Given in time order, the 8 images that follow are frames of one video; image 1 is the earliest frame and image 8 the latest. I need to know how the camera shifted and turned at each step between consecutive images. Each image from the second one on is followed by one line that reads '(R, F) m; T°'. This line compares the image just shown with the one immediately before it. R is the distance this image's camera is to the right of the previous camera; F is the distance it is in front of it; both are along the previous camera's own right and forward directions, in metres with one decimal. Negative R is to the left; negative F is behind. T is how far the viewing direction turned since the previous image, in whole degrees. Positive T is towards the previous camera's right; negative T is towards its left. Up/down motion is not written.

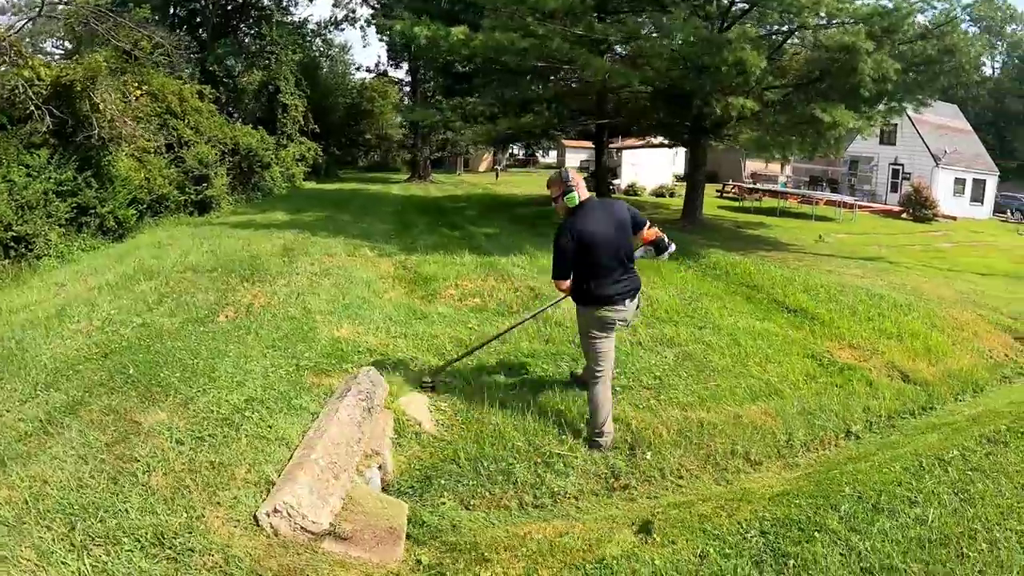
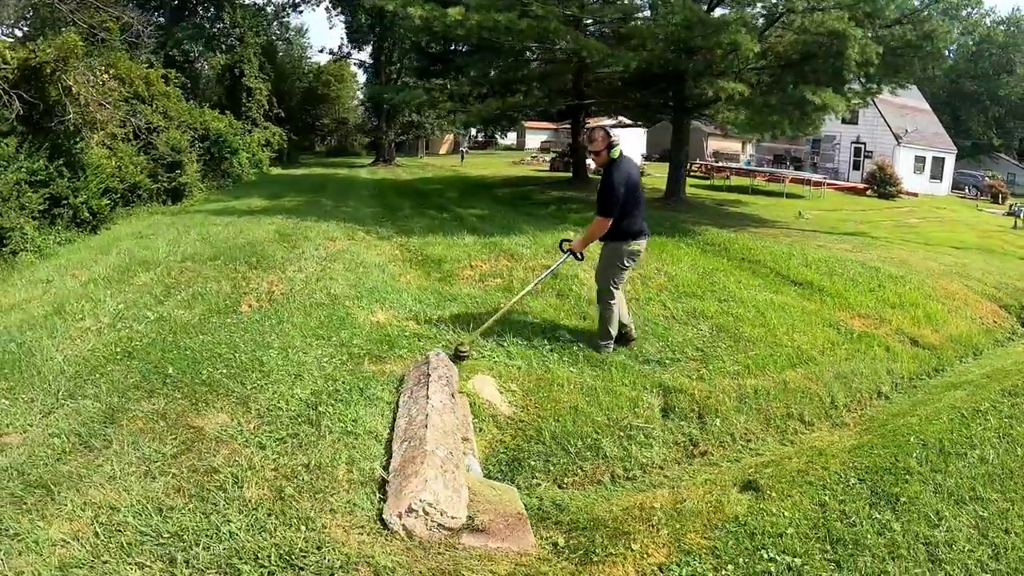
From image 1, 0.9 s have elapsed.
(-0.7, -0.1) m; +4°
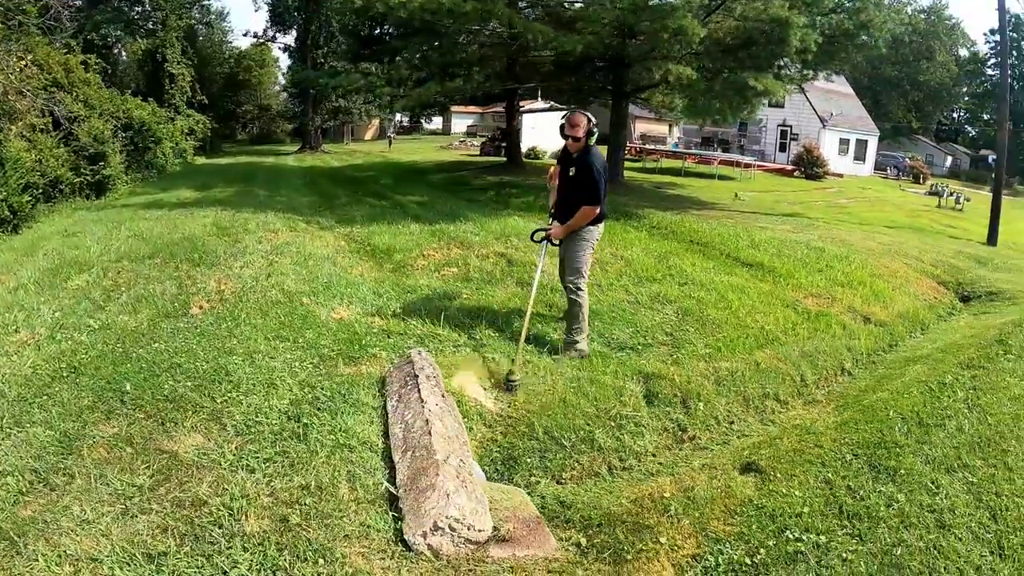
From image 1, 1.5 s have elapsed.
(-0.3, +0.1) m; +6°
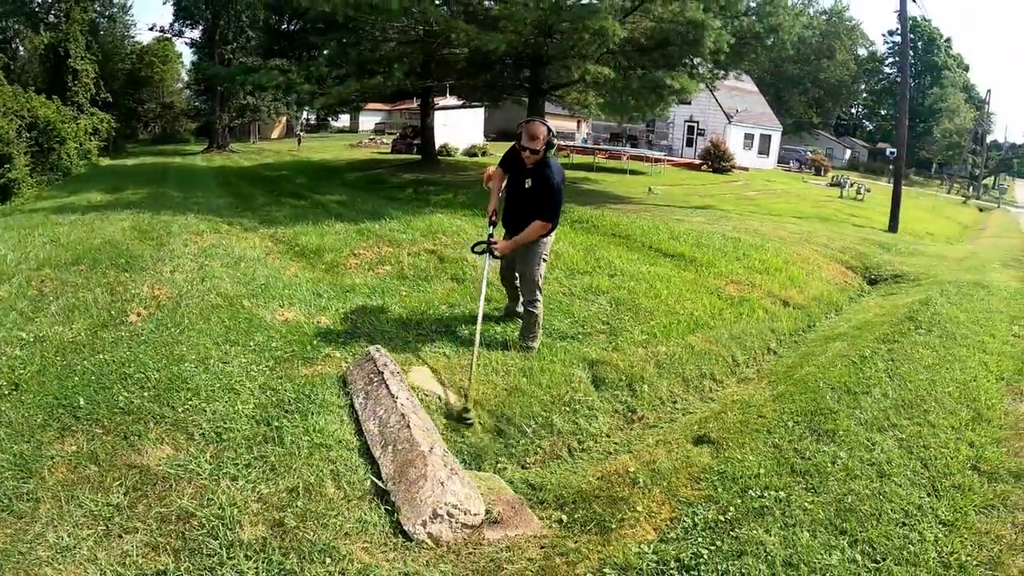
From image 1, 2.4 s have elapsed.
(-0.2, -0.1) m; +7°
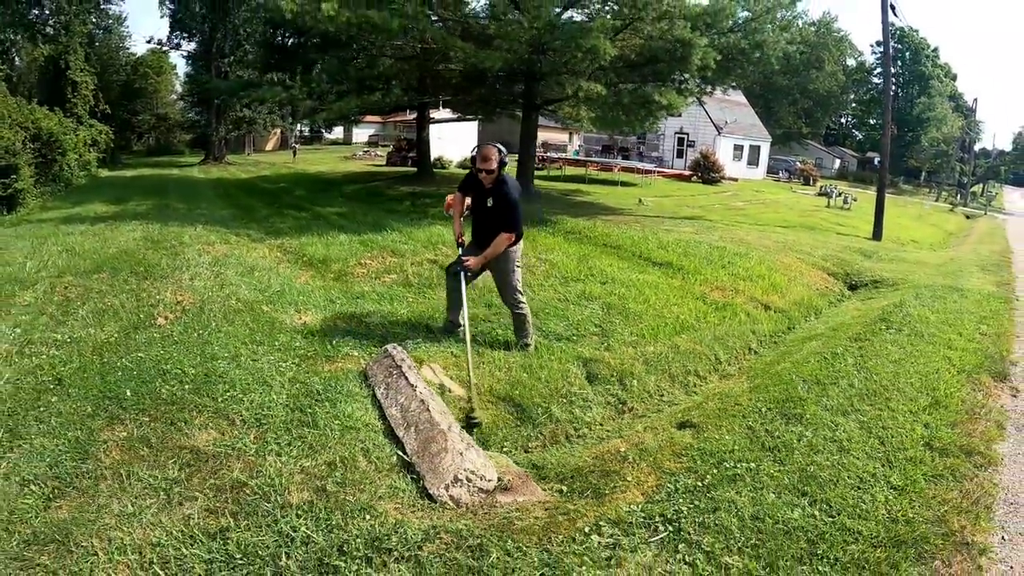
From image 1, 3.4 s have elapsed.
(-0.1, -0.4) m; +1°
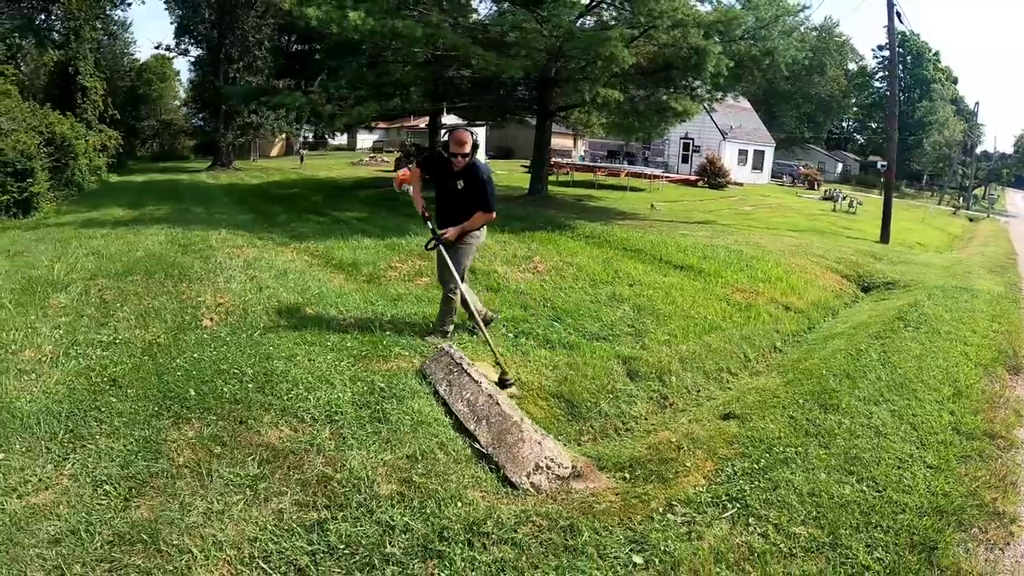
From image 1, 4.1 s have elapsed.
(-0.3, -0.3) m; 0°
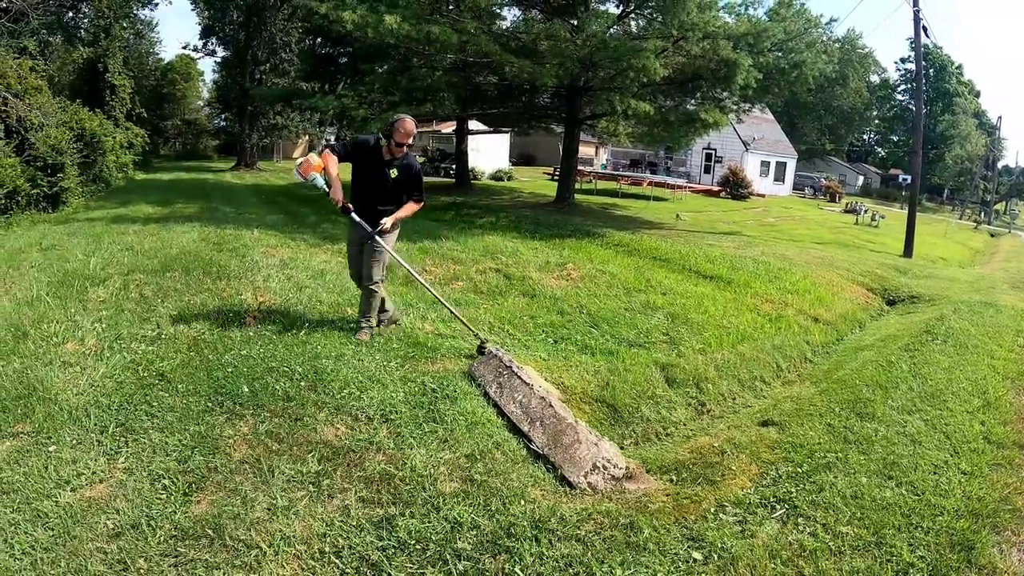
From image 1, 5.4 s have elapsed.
(-0.2, -0.2) m; -1°
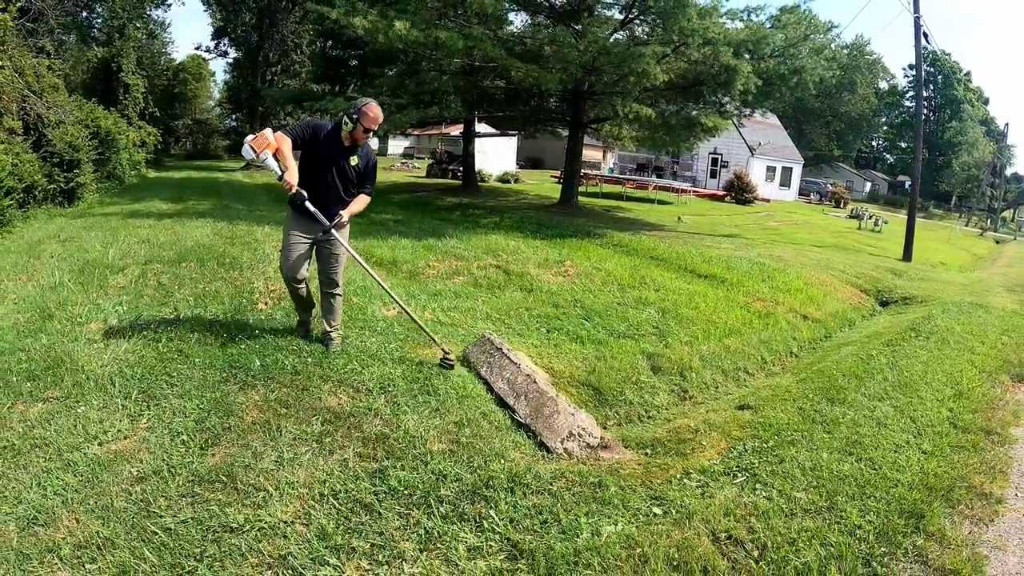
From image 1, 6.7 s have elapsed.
(+0.1, -0.3) m; -1°
